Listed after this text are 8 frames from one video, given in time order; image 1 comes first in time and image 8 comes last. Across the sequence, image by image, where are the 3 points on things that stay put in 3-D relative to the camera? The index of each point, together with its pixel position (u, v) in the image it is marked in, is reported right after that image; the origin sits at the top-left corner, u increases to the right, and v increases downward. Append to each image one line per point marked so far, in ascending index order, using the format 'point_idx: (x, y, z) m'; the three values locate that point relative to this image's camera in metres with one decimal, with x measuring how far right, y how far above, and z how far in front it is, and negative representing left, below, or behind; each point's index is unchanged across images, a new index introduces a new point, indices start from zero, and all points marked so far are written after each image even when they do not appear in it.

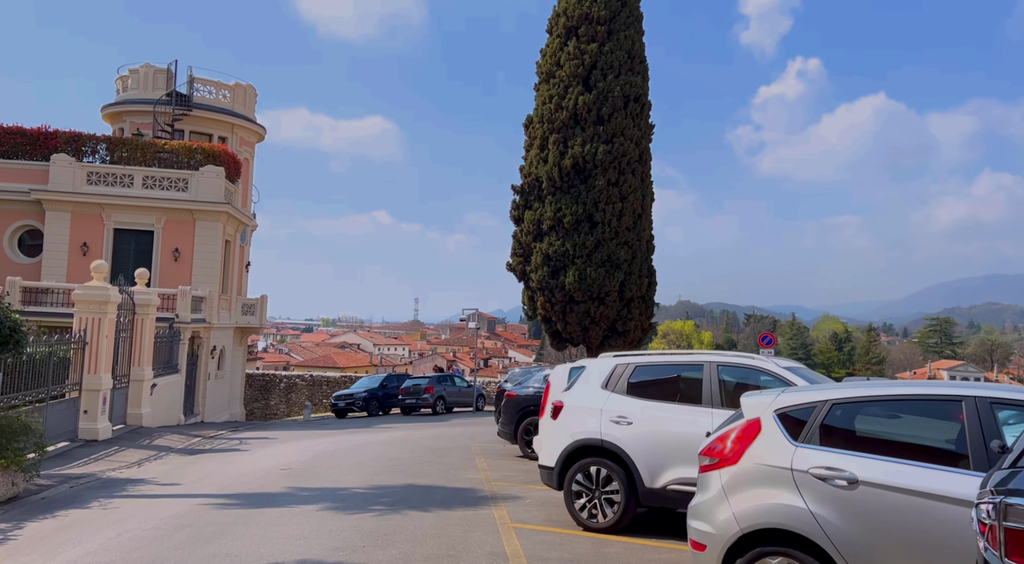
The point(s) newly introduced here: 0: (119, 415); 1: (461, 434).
0: (-8.6, -2.9, +19.0) m
1: (-1.1, -3.4, +19.4) m
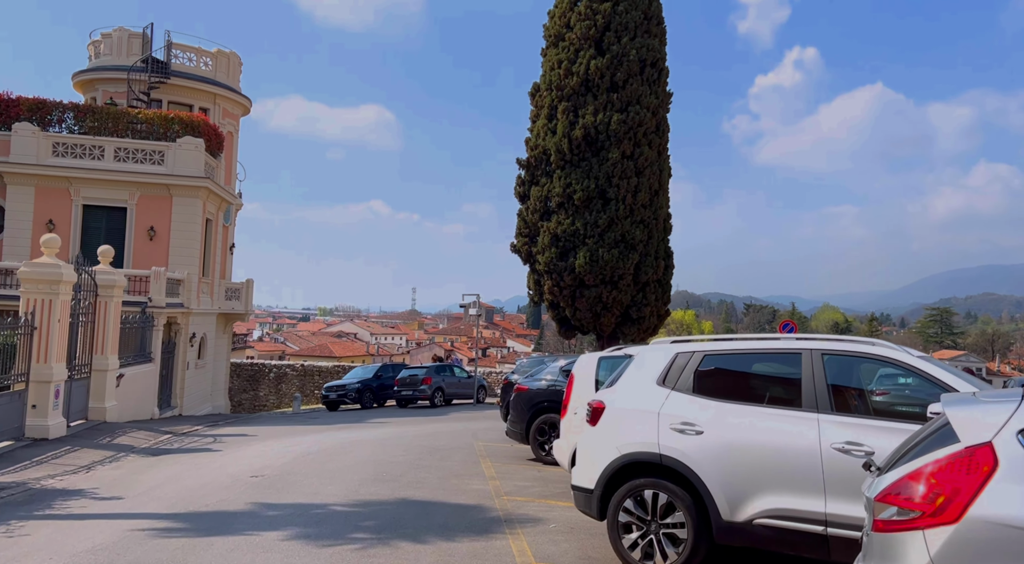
0: (-8.4, -2.5, +16.9) m
1: (-1.0, -2.9, +17.3) m
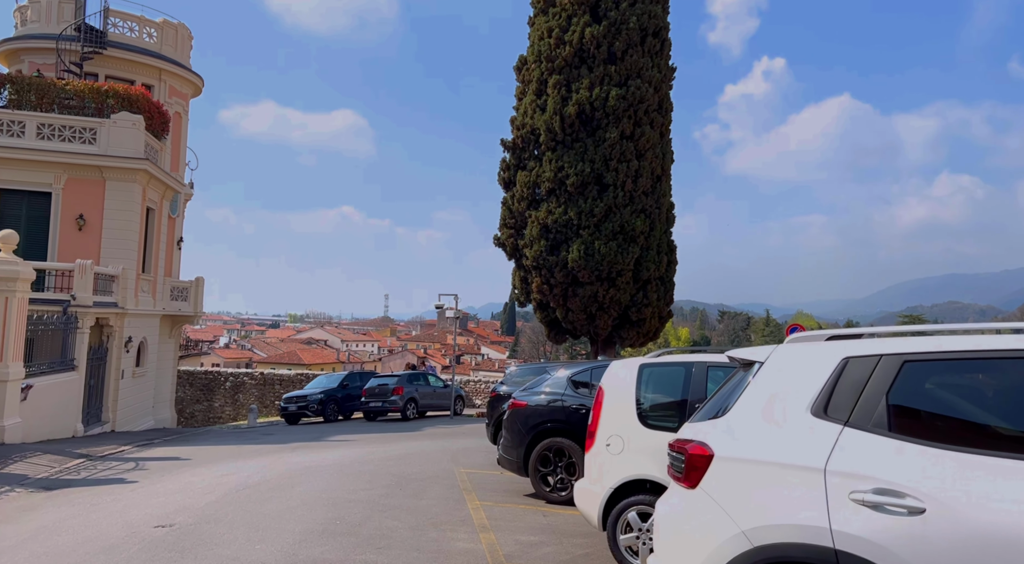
0: (-8.6, -2.3, +13.7) m
1: (-1.2, -2.8, +14.4) m
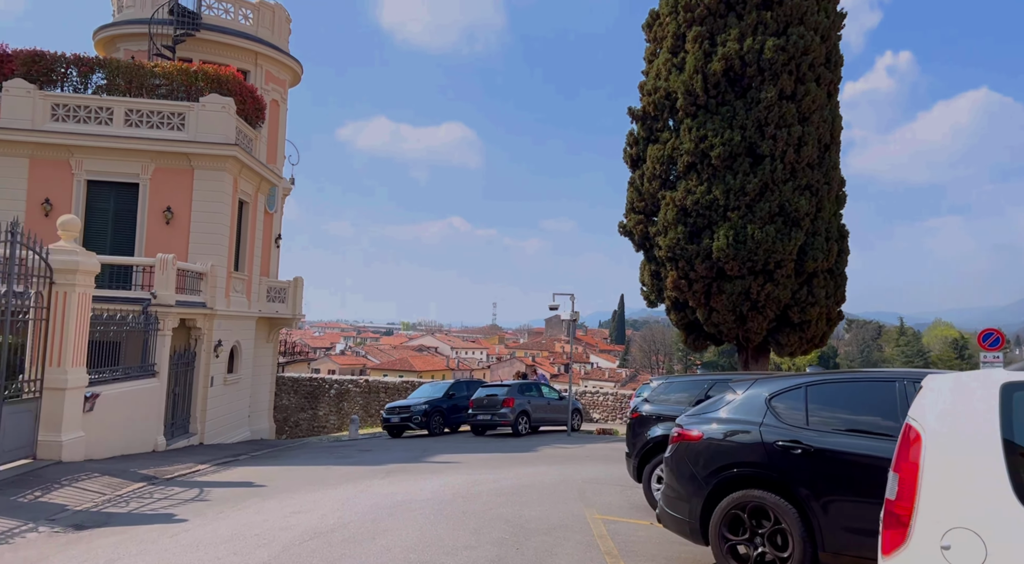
0: (-6.7, -2.2, +11.7) m
1: (+0.7, -2.7, +11.5) m
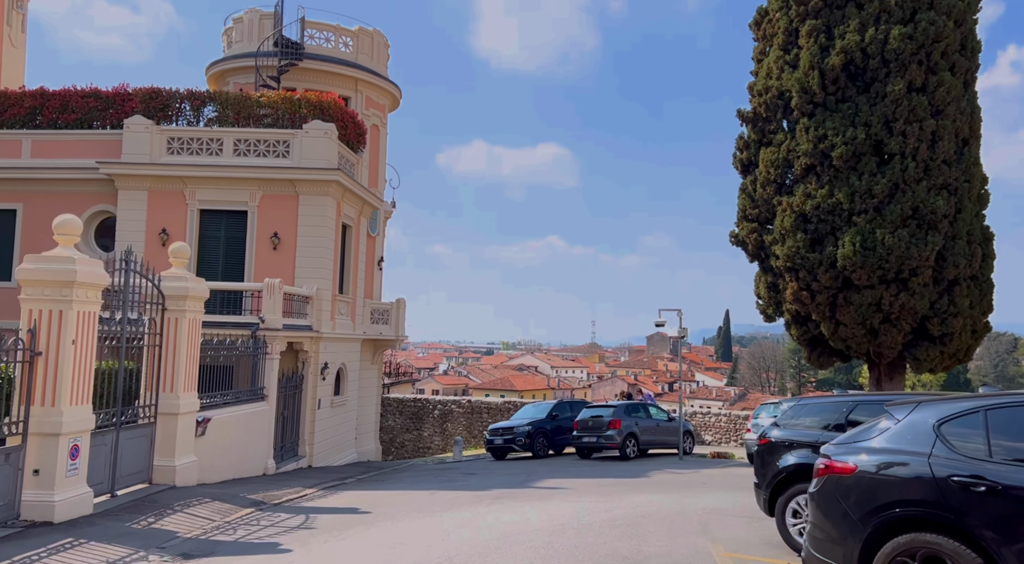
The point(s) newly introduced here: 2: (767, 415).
0: (-5.3, -2.6, +11.9) m
1: (+2.1, -2.9, +10.8) m
2: (+5.1, -2.6, +17.1) m
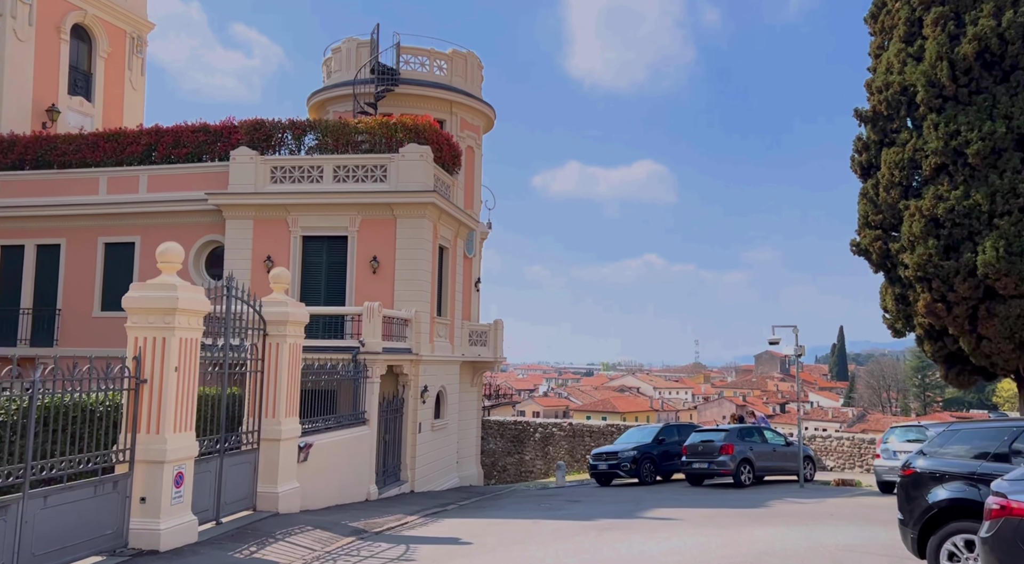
0: (-3.9, -2.9, +11.9) m
1: (+3.4, -3.0, +10.0) m
2: (+7.0, -2.9, +15.9) m
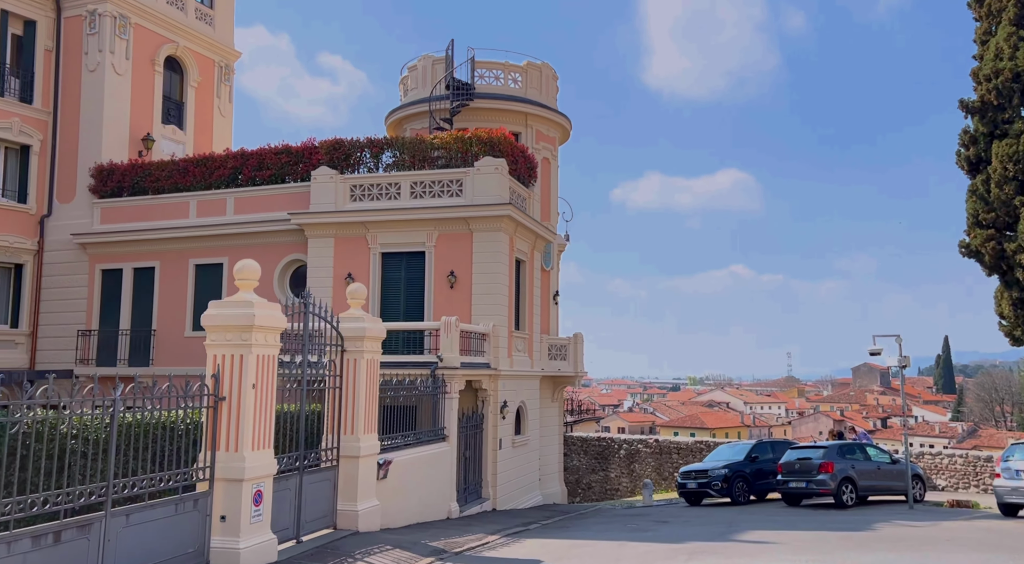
0: (-2.7, -3.2, +11.8) m
1: (+4.3, -3.1, +9.2) m
2: (+8.4, -2.9, +14.8) m
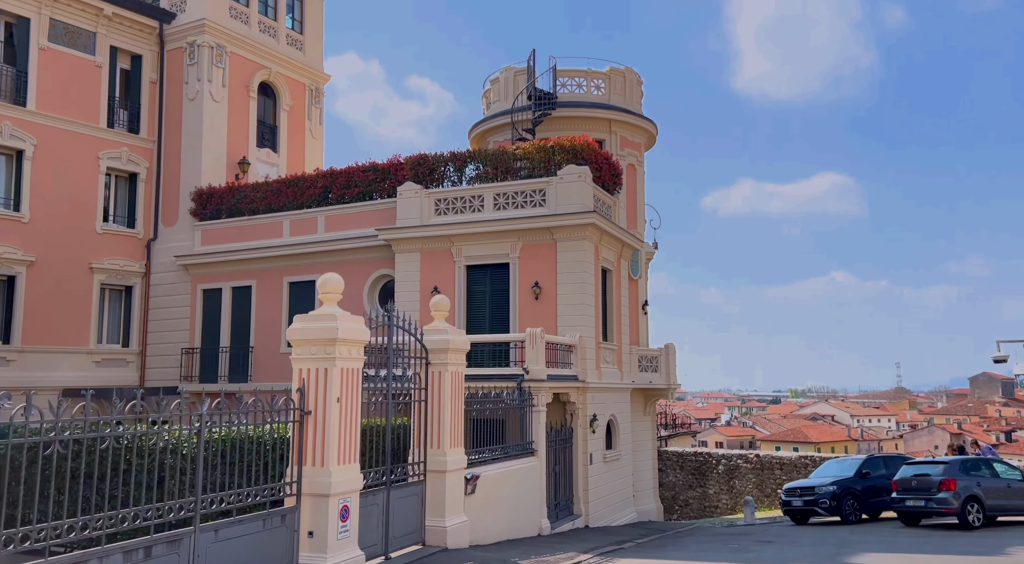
0: (-1.5, -3.3, +11.6) m
1: (+5.2, -3.1, +8.4) m
2: (+9.9, -2.9, +13.5) m
